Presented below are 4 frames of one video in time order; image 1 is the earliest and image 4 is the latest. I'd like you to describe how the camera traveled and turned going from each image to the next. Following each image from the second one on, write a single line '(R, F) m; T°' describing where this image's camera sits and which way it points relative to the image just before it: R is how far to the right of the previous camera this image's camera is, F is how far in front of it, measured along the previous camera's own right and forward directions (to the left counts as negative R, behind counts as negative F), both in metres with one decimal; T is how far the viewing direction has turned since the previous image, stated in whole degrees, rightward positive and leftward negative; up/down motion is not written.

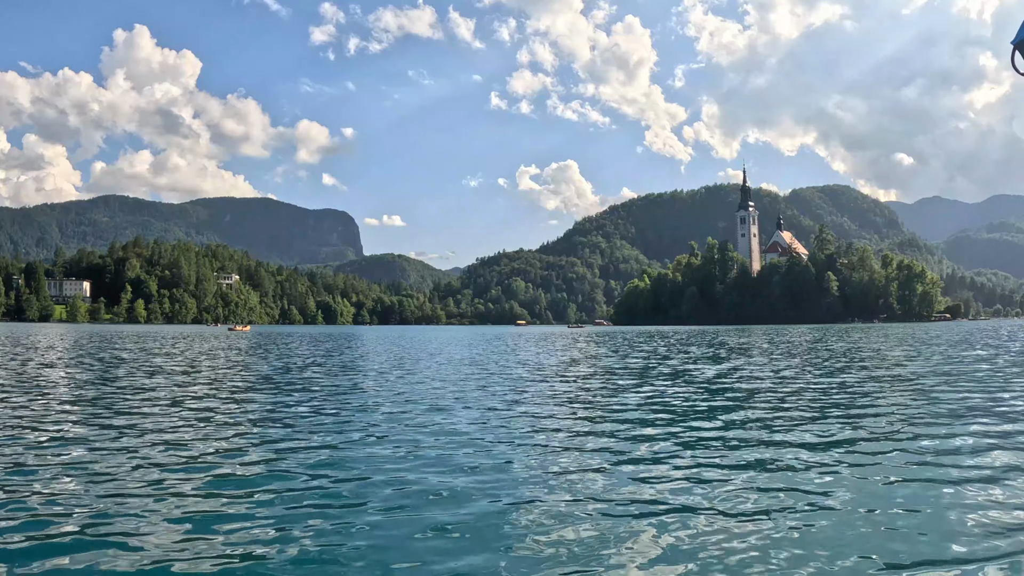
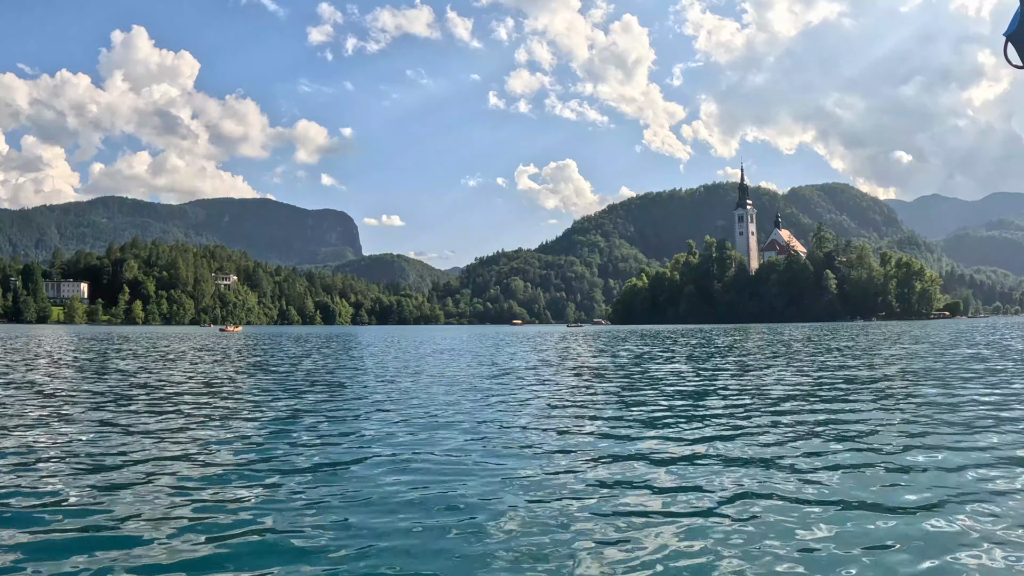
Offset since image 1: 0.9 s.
(+0.3, +0.6) m; 0°
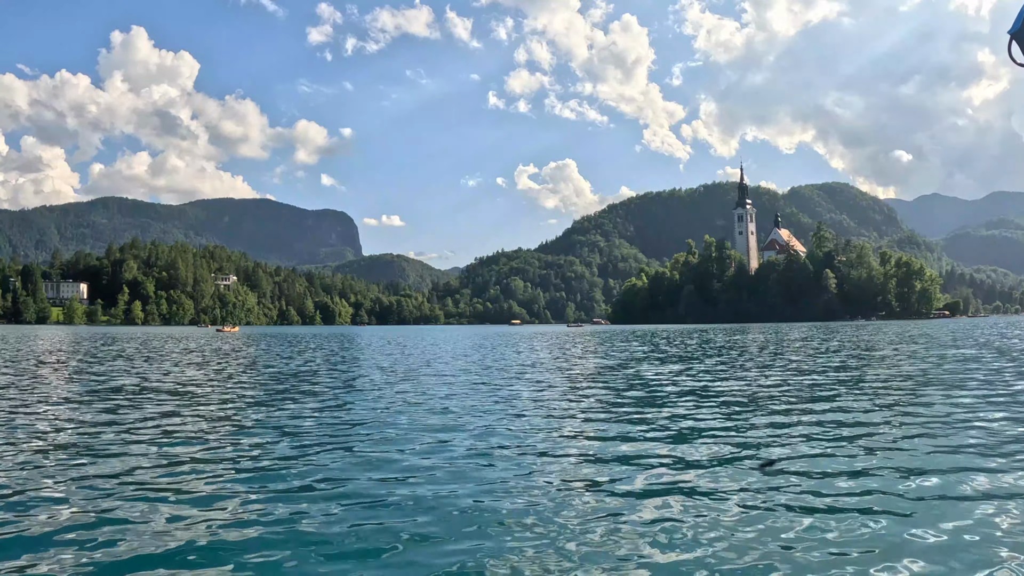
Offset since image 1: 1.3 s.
(+0.1, +0.1) m; 0°
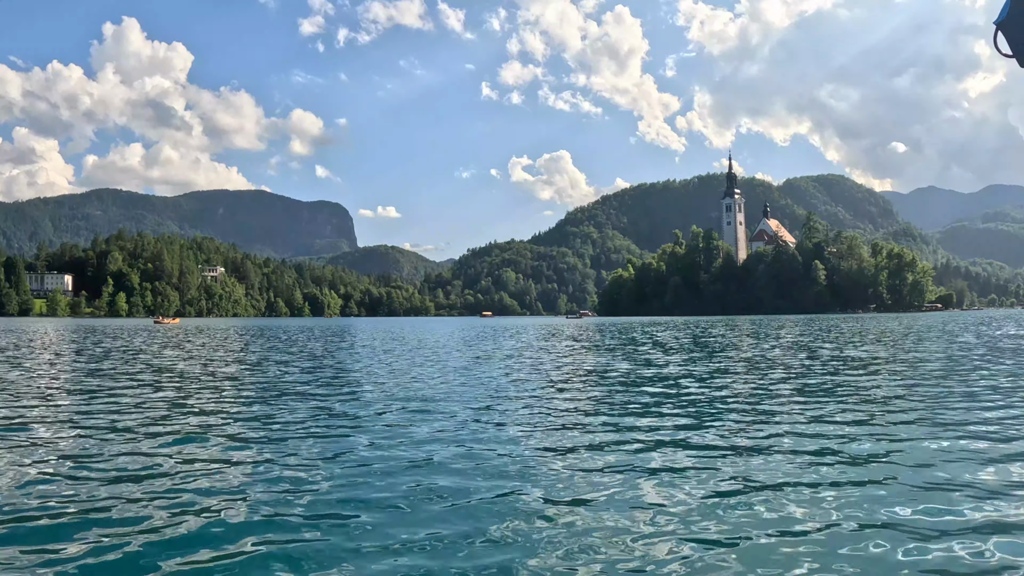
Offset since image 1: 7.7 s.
(+2.0, +3.0) m; 0°
